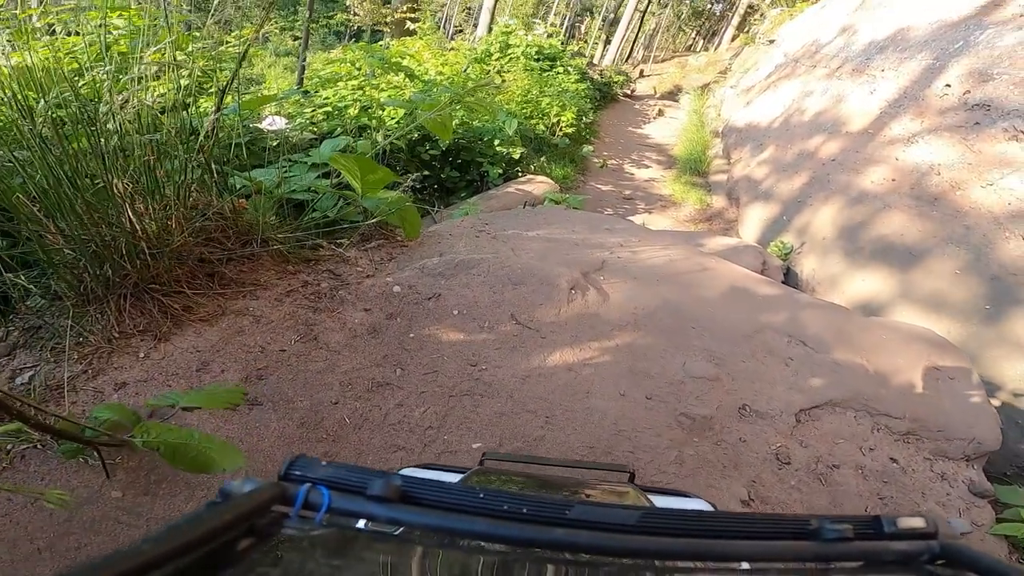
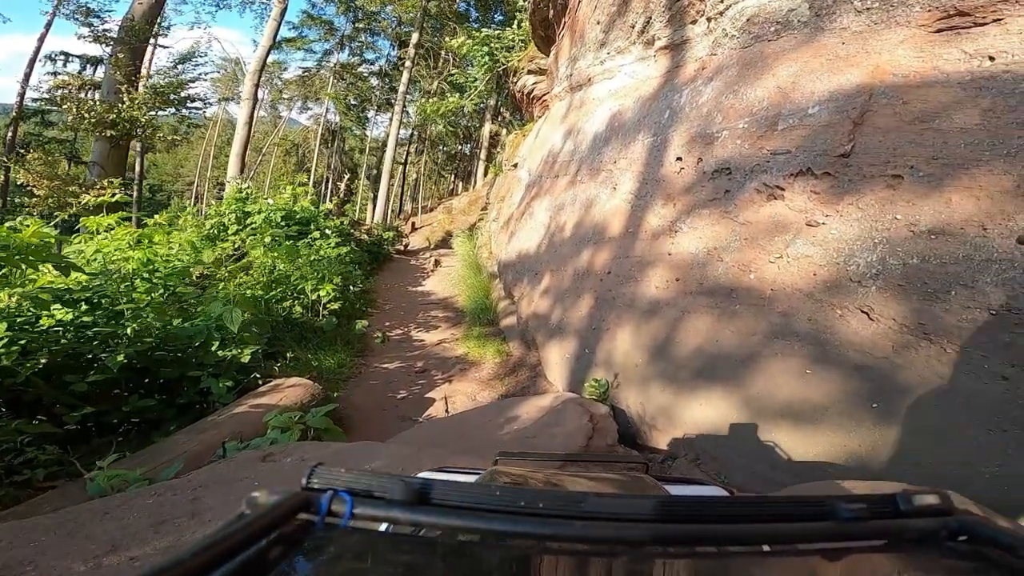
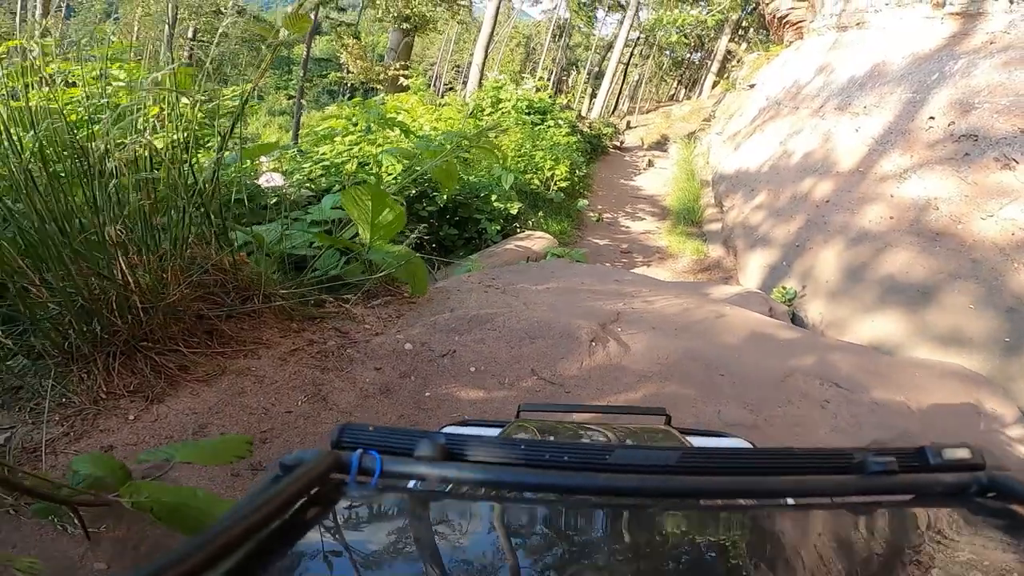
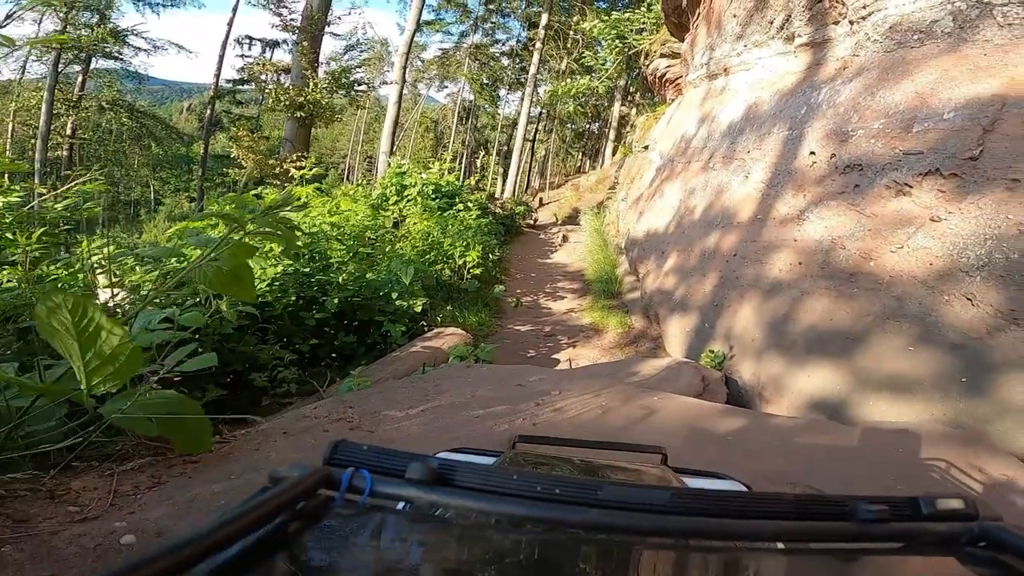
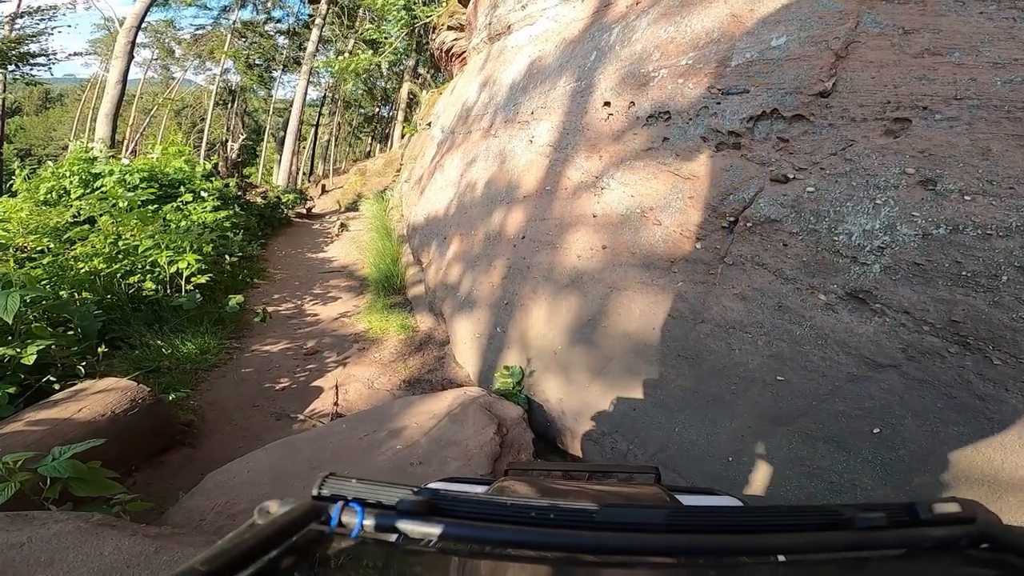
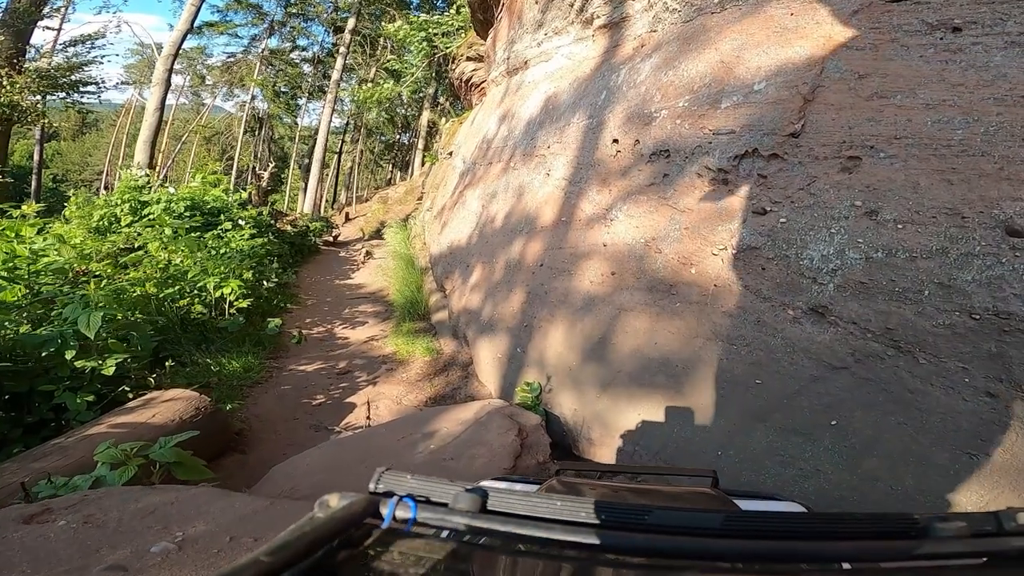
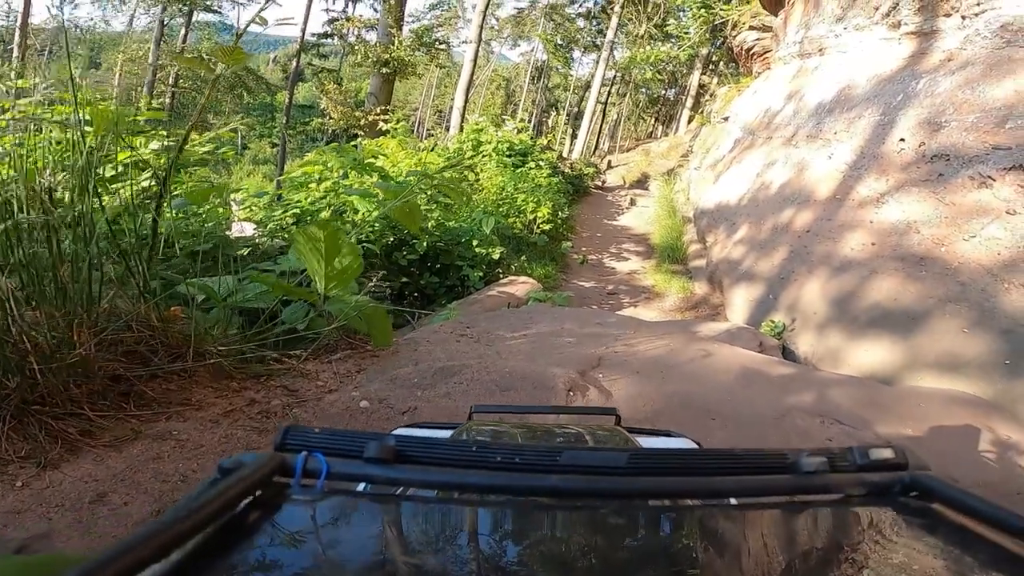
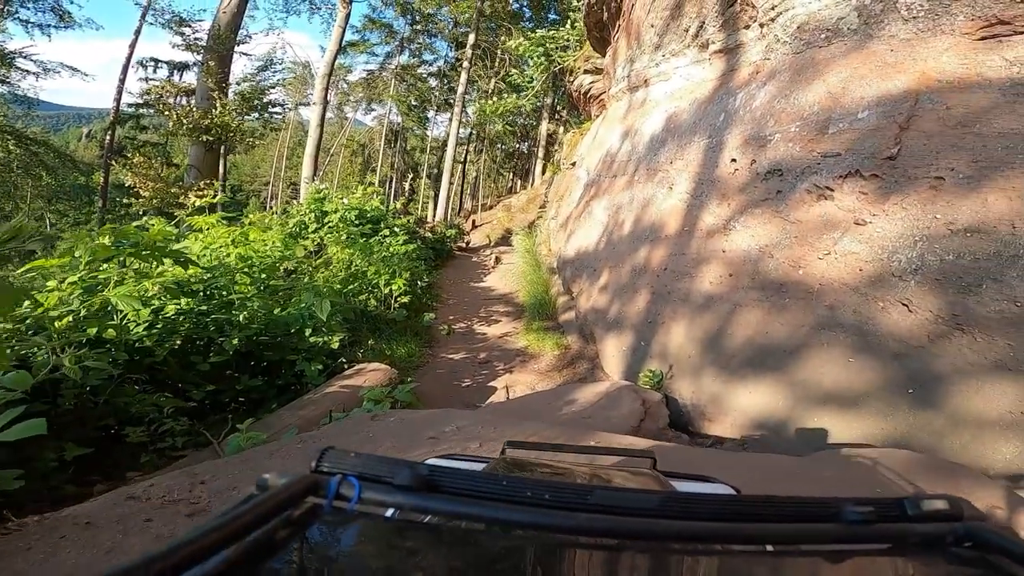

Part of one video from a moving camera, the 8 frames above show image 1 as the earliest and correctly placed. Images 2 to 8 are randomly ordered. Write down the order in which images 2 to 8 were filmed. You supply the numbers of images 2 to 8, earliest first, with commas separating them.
3, 7, 4, 8, 2, 6, 5
